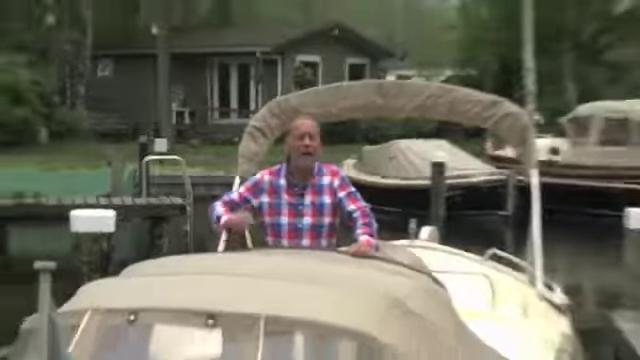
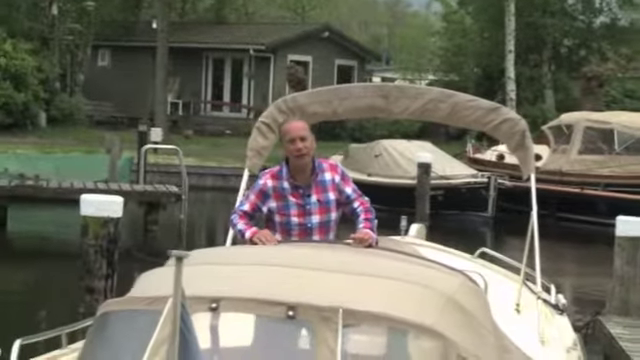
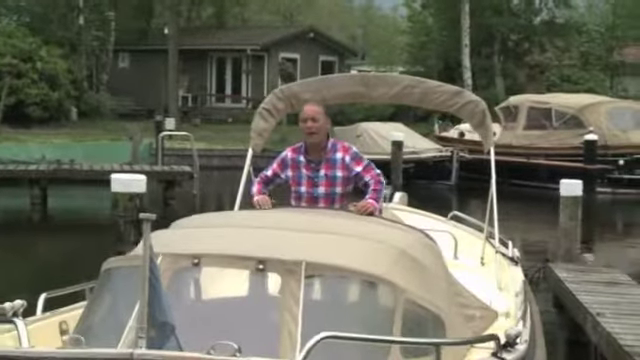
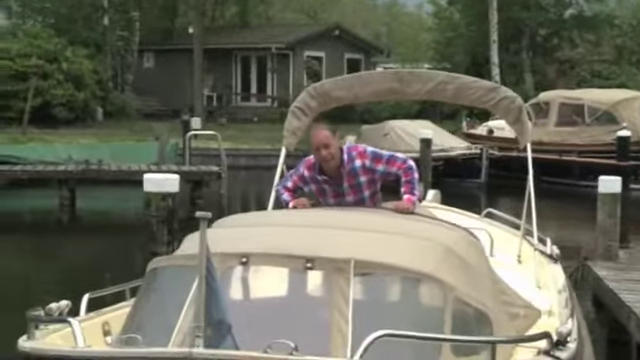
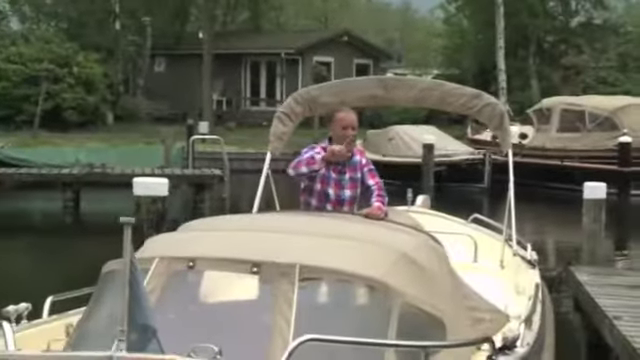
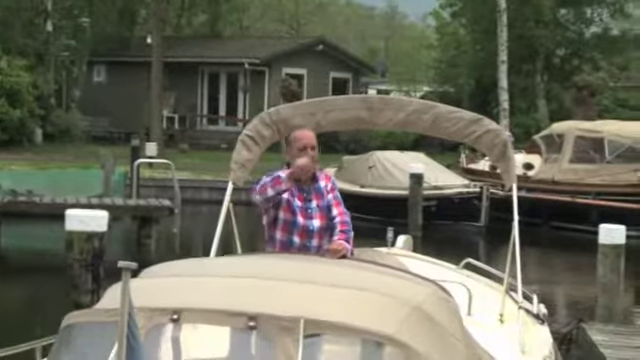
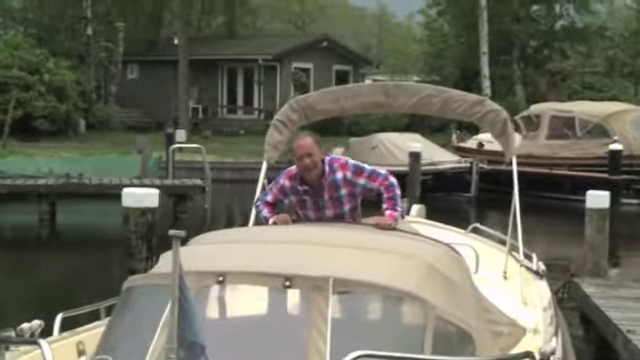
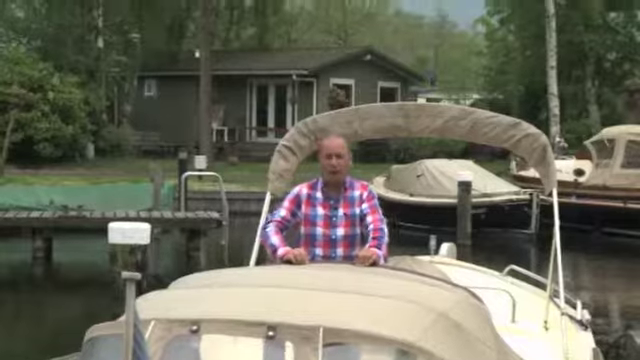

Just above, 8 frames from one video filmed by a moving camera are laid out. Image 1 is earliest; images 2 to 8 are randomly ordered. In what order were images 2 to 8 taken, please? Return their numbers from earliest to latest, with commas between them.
5, 3, 4, 7, 8, 6, 2
